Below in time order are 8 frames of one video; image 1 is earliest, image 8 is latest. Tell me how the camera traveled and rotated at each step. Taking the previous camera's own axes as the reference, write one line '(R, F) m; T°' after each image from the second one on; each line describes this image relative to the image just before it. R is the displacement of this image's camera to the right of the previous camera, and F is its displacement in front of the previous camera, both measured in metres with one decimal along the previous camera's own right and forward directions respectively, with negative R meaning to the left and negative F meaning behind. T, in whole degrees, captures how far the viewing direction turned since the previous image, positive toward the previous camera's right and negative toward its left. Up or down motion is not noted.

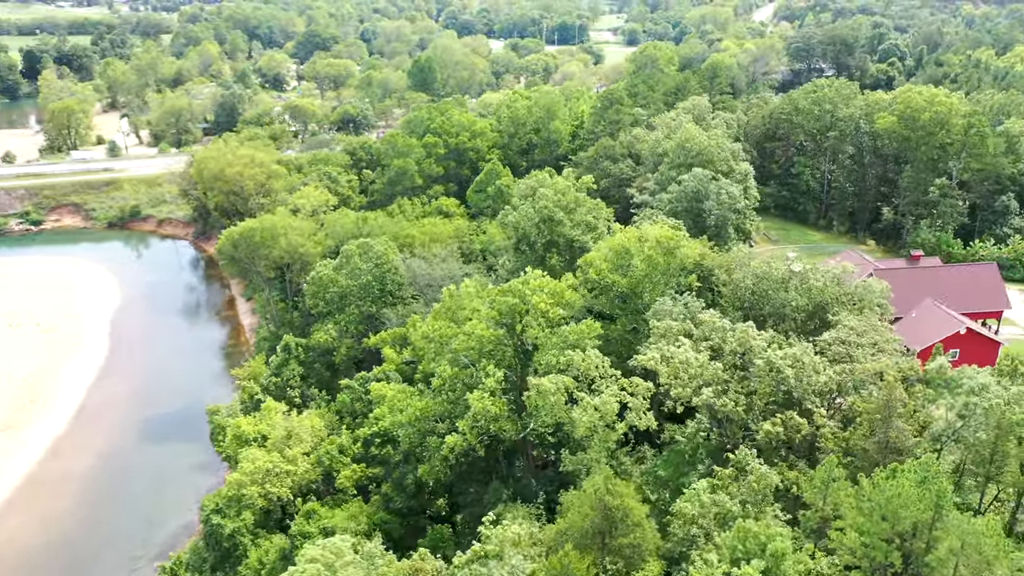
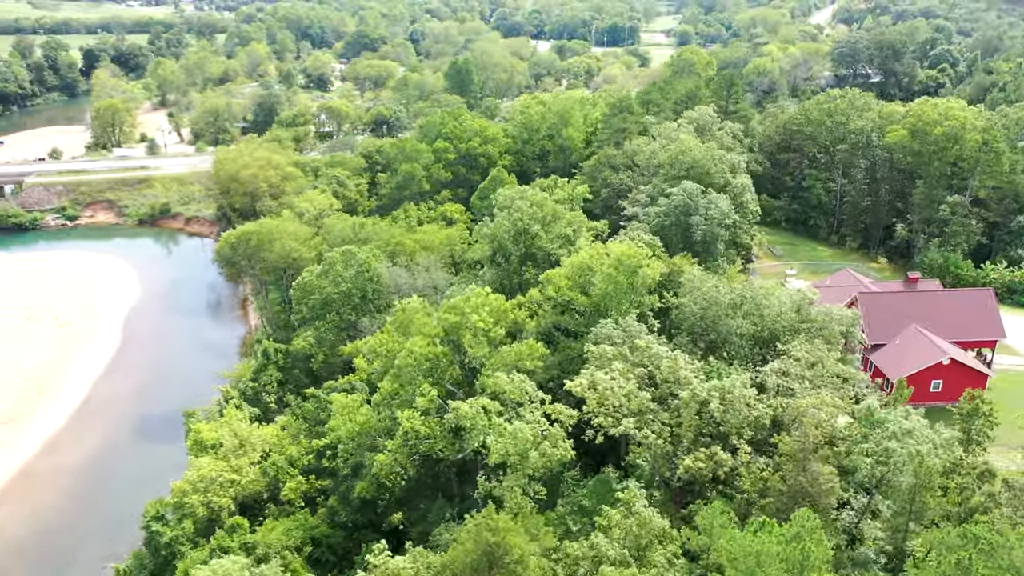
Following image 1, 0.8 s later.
(+4.1, +0.7) m; -4°
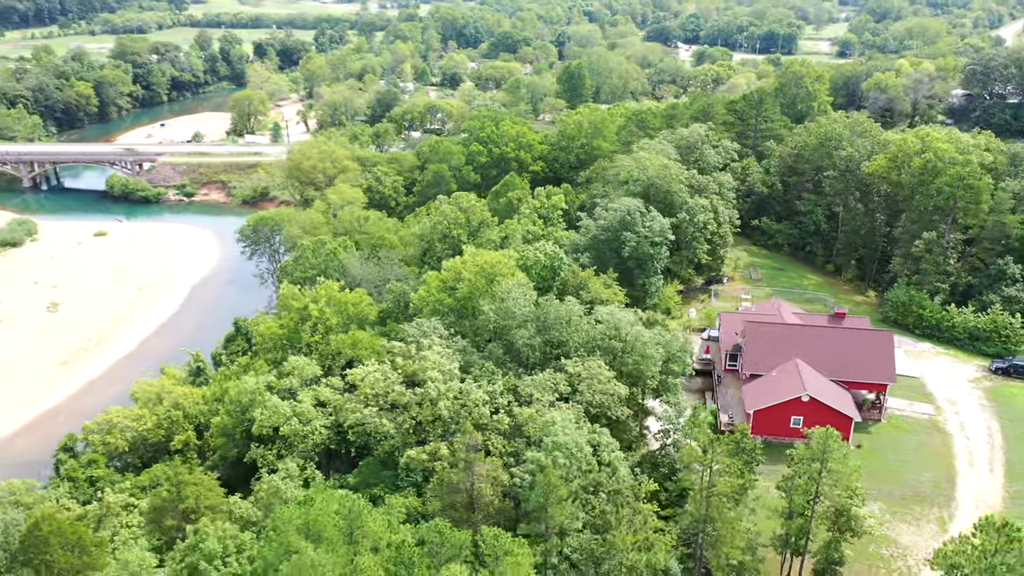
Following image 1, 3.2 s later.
(+13.0, -1.2) m; -12°
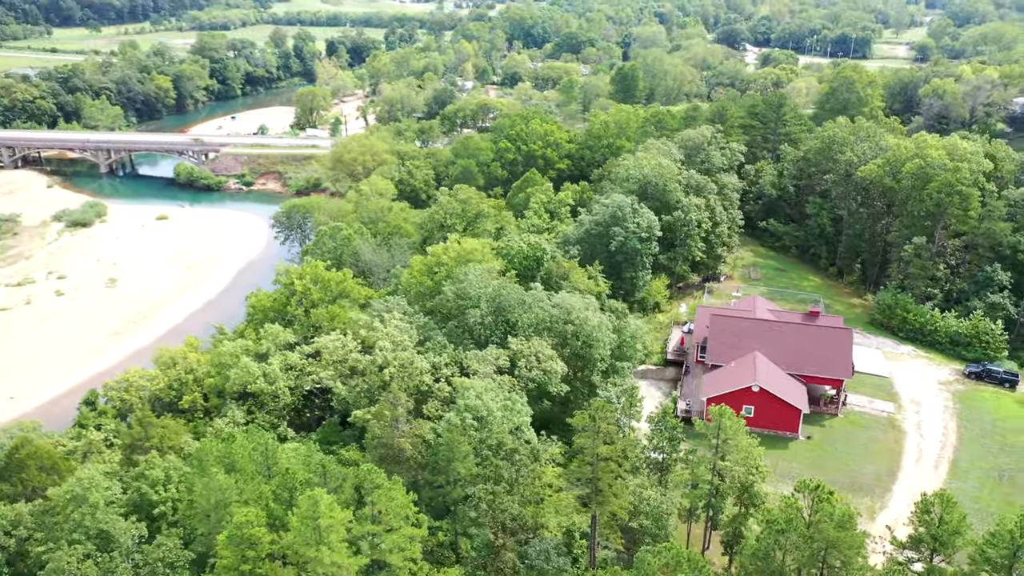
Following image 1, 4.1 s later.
(+4.6, -2.4) m; -5°
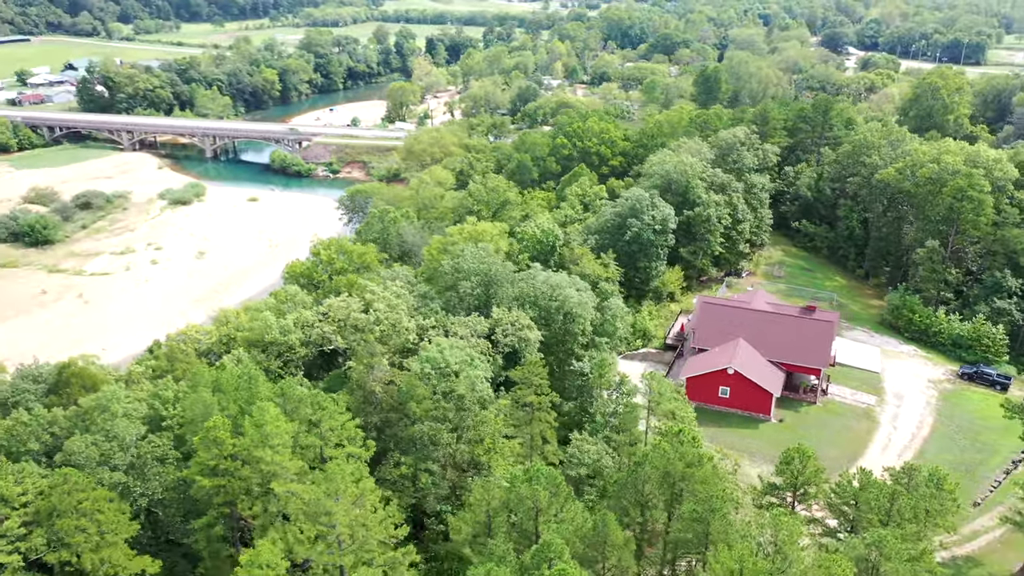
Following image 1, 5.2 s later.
(+4.9, -3.3) m; -7°
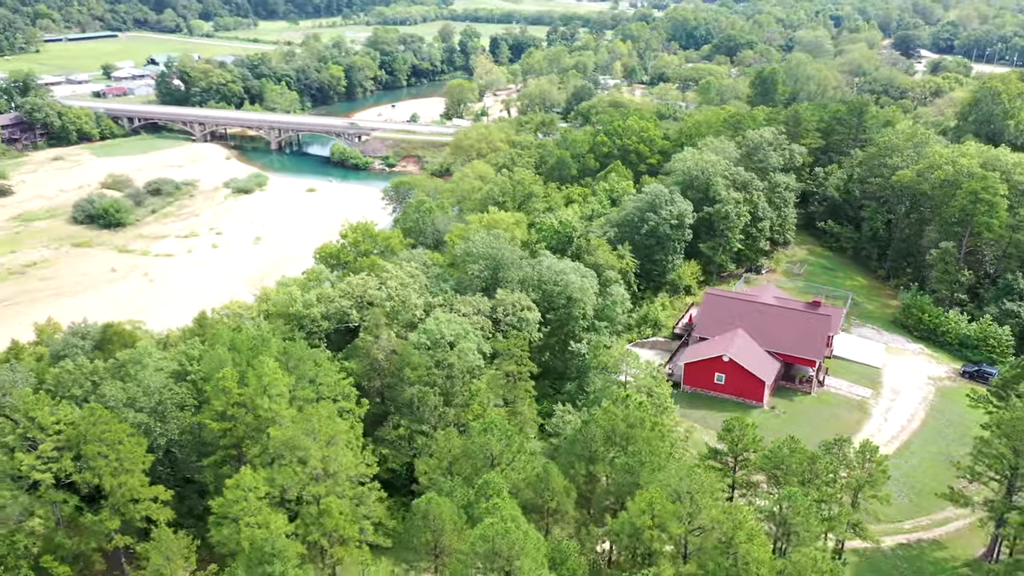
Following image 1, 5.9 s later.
(+2.8, -2.4) m; -5°
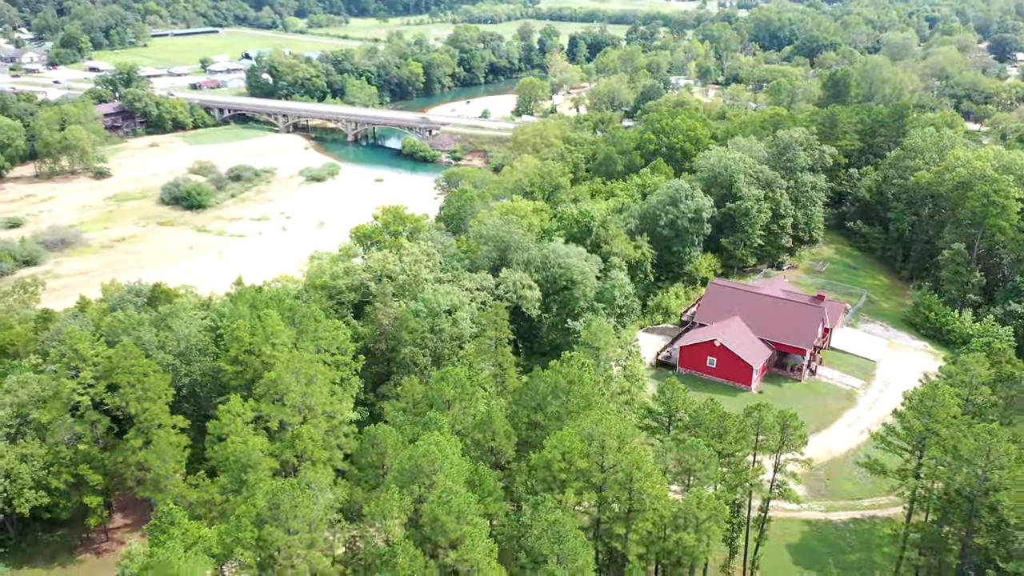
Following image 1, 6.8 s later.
(+4.0, -3.2) m; -6°
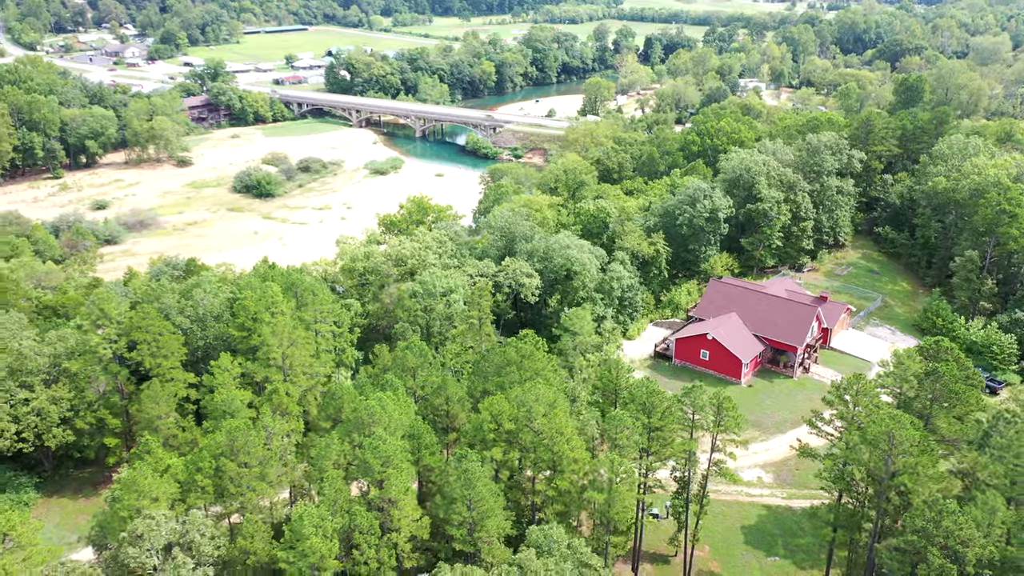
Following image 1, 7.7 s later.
(+4.2, -2.4) m; -6°
